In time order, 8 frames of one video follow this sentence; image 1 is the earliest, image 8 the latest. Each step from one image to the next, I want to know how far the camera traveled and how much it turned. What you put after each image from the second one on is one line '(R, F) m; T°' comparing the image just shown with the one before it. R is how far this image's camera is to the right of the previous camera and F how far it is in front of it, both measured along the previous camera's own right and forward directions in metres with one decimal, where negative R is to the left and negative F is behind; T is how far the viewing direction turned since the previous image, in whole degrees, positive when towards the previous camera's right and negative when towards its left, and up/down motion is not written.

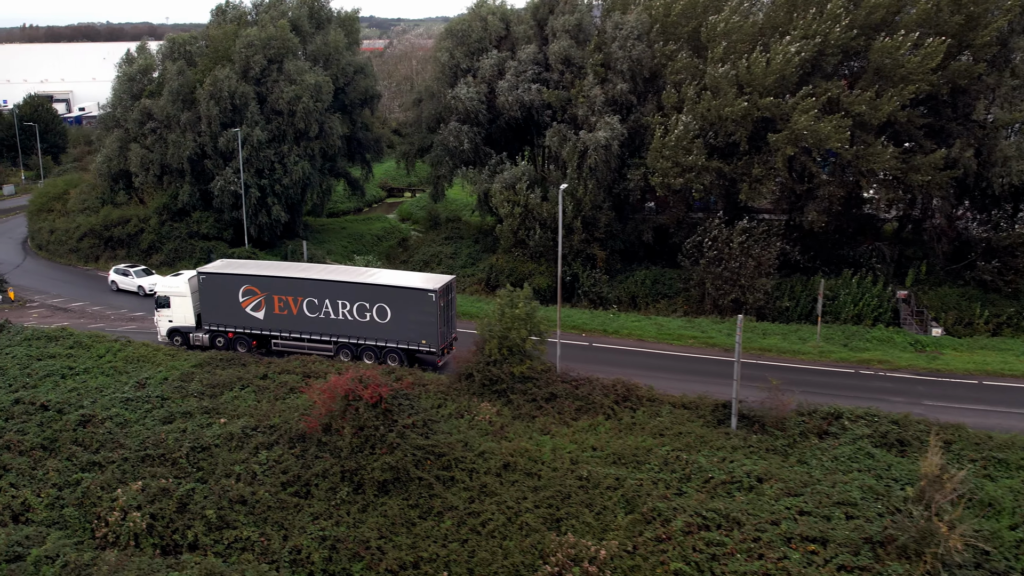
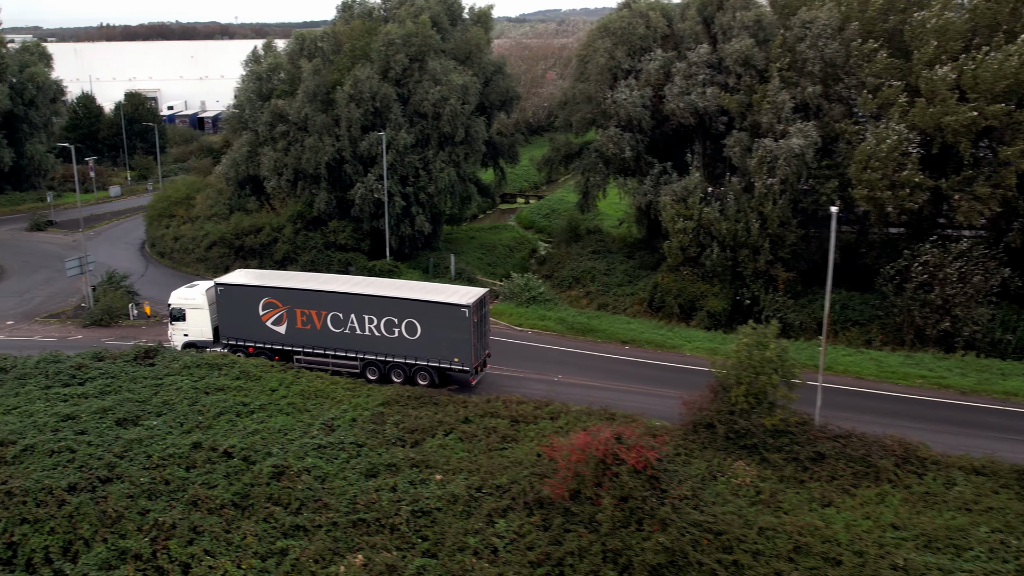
(-4.4, +3.5) m; -3°
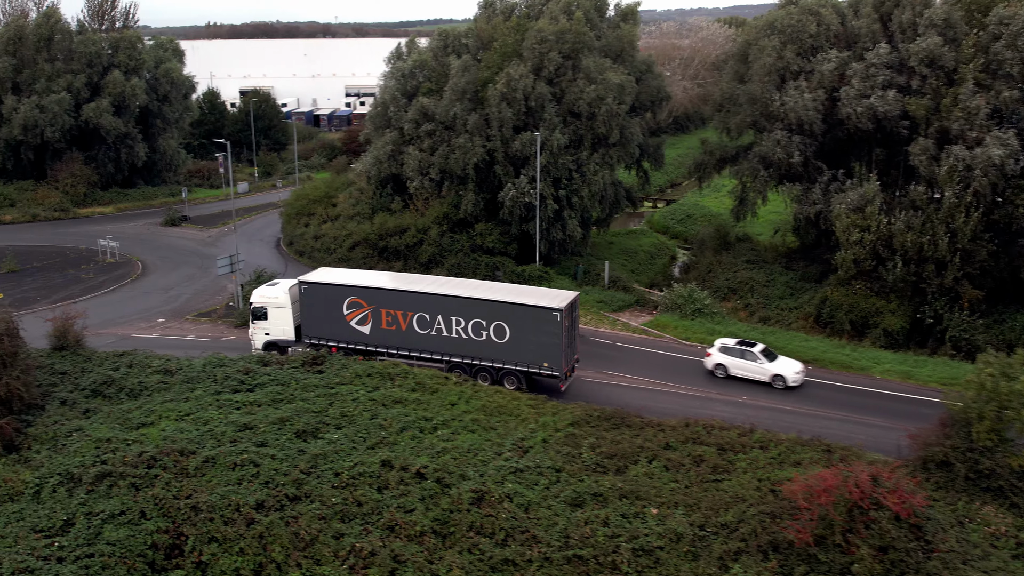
(-2.7, +1.6) m; -4°
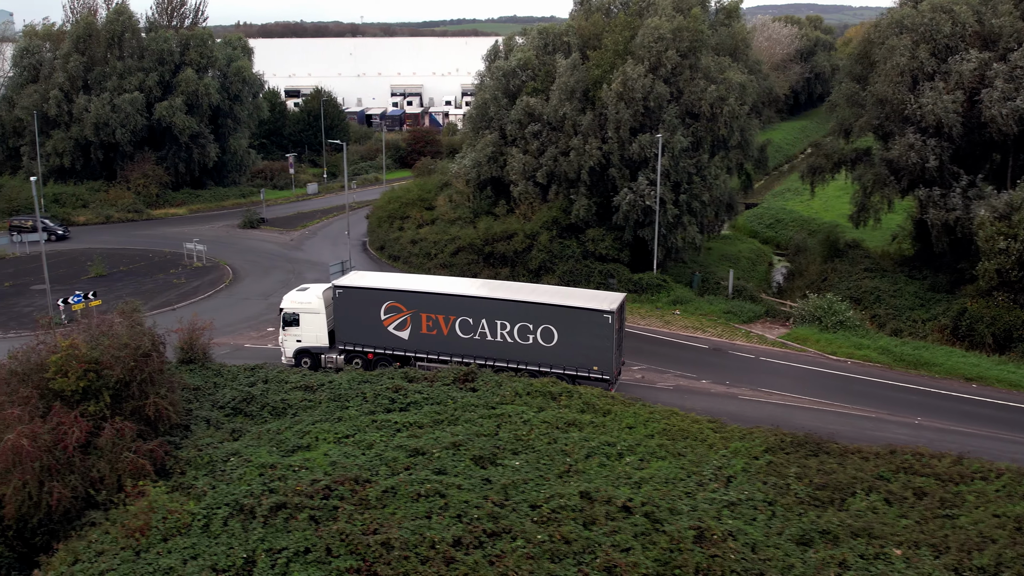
(-3.7, +1.6) m; 0°
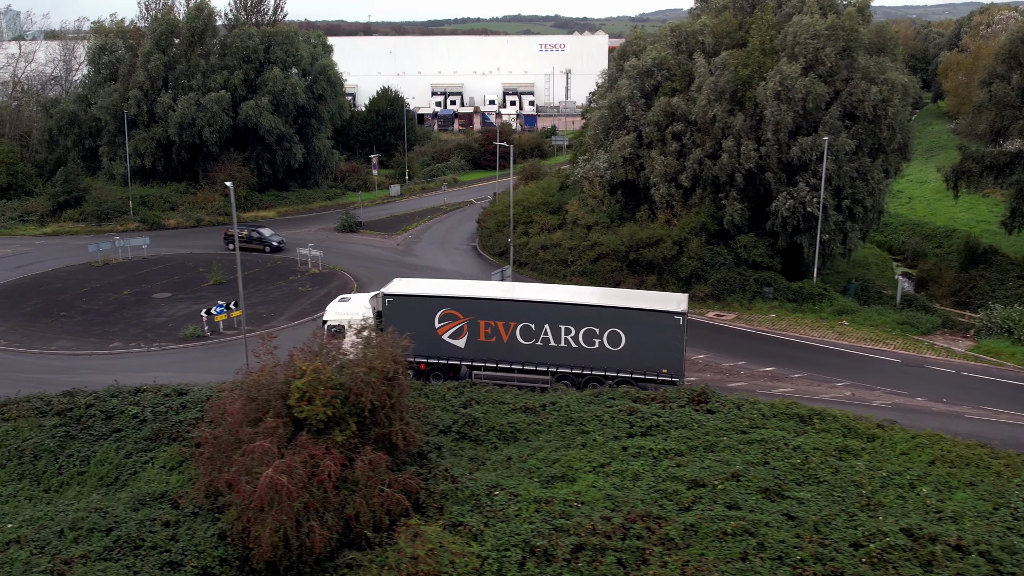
(-5.7, +1.7) m; +1°
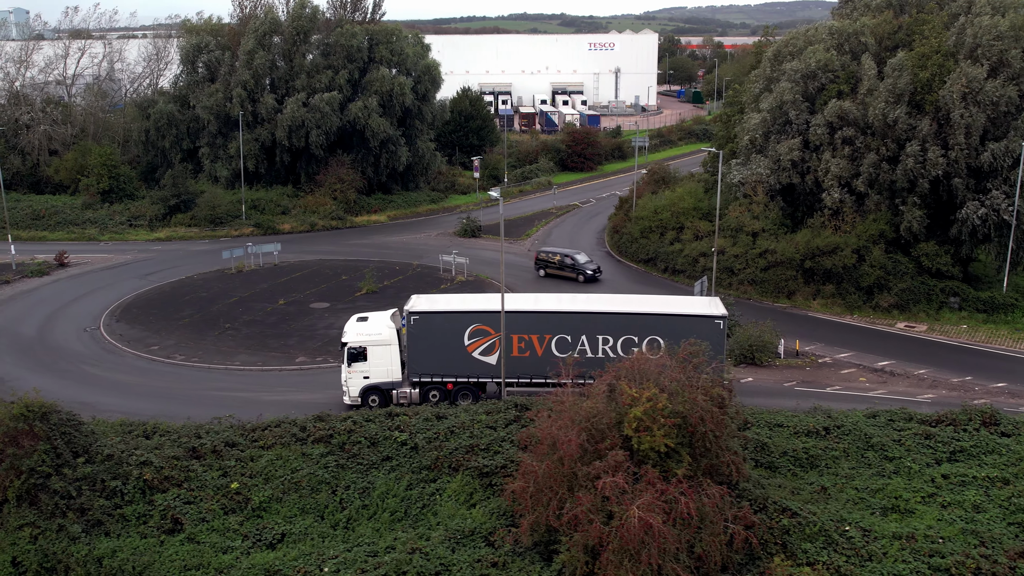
(-6.4, +1.4) m; +1°
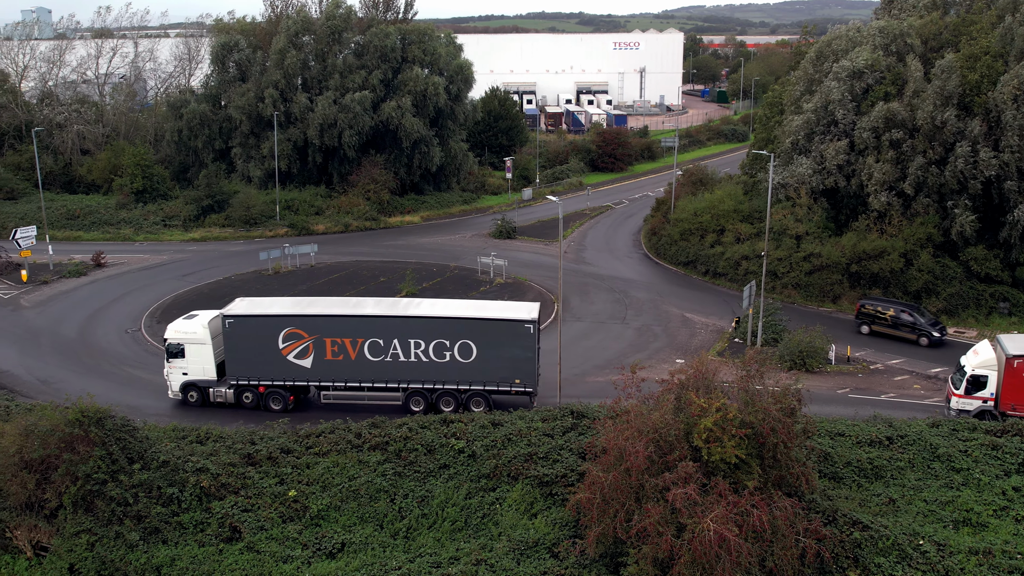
(-0.9, +0.3) m; -1°
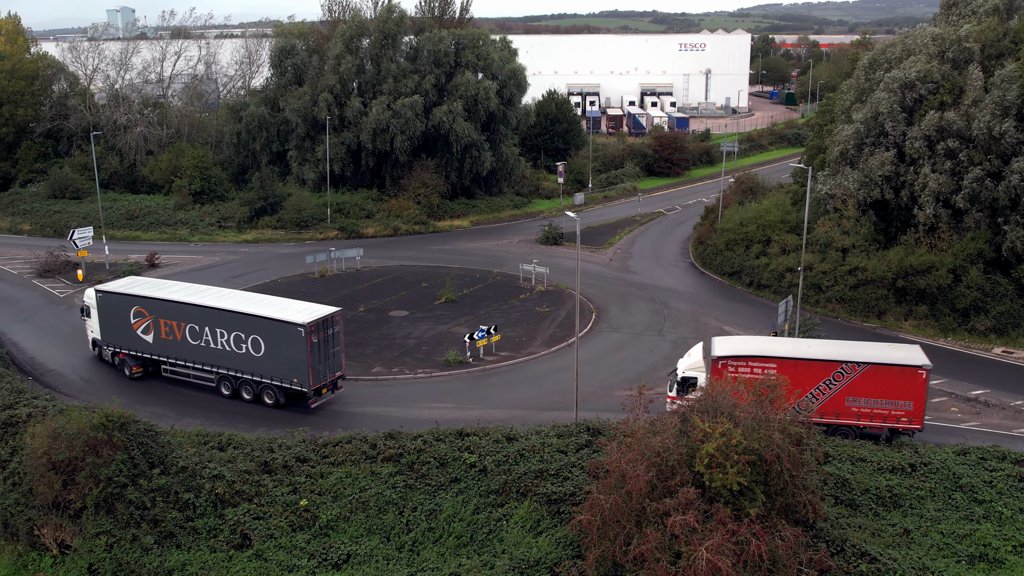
(+1.2, 0.0) m; -4°
